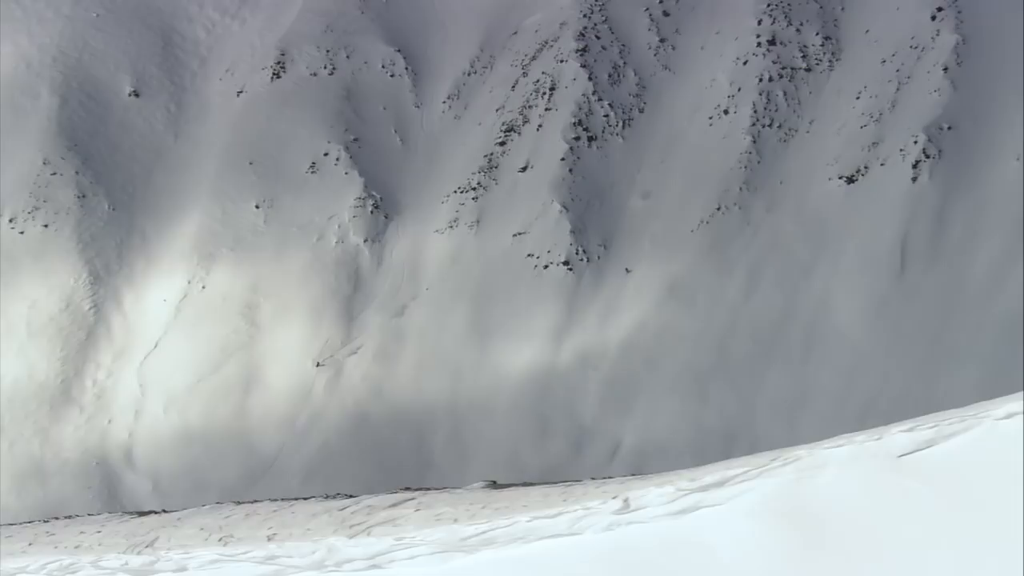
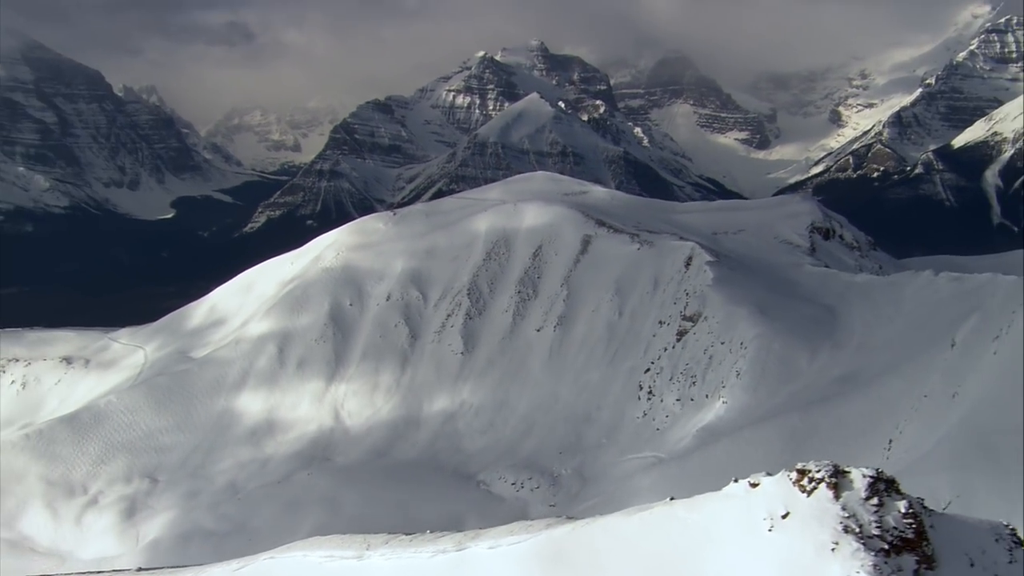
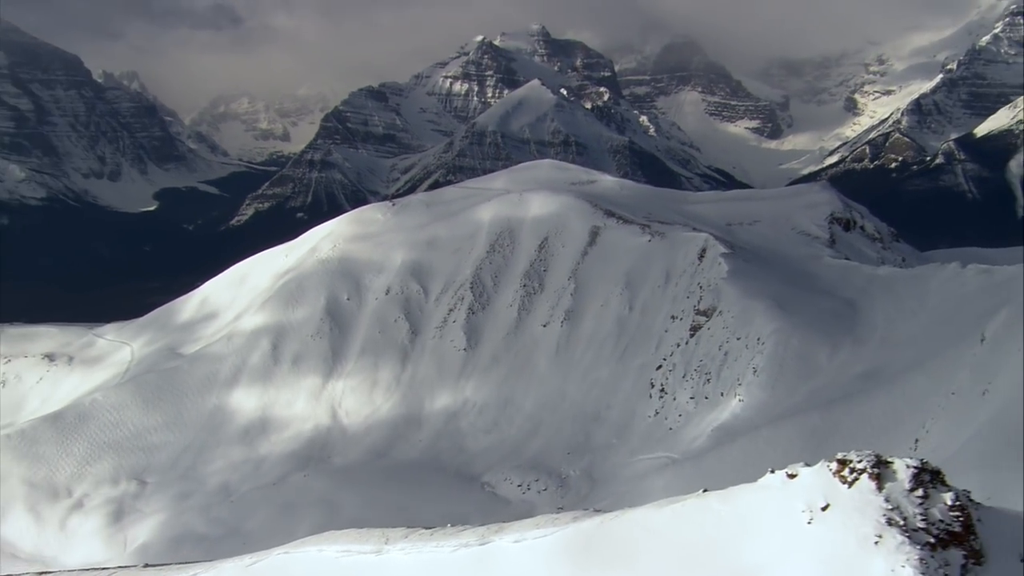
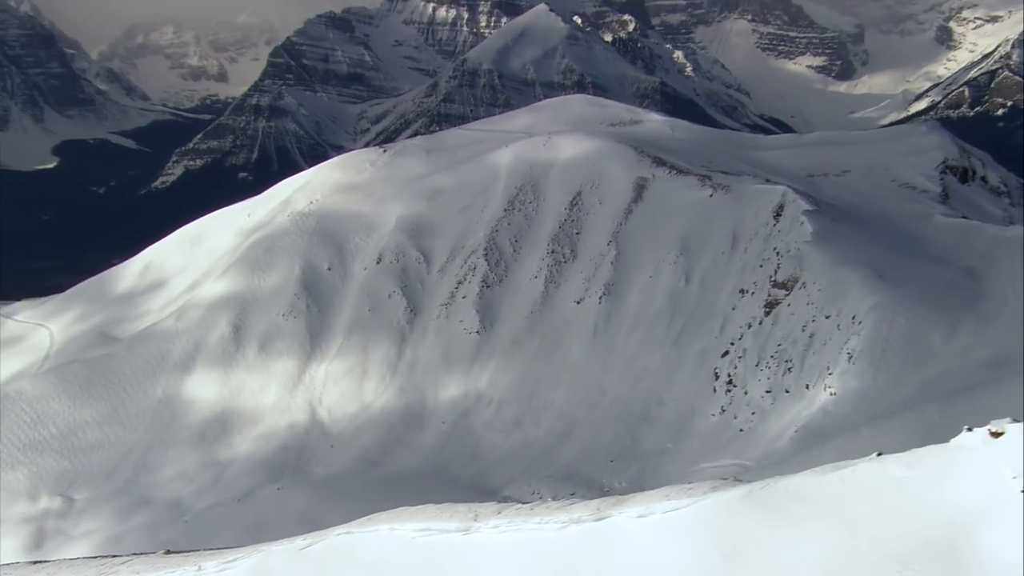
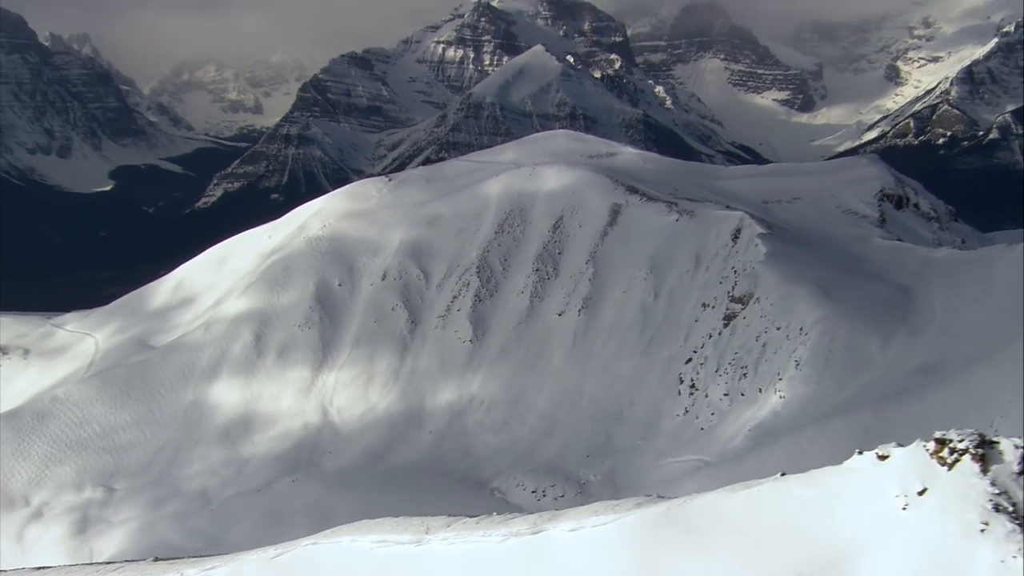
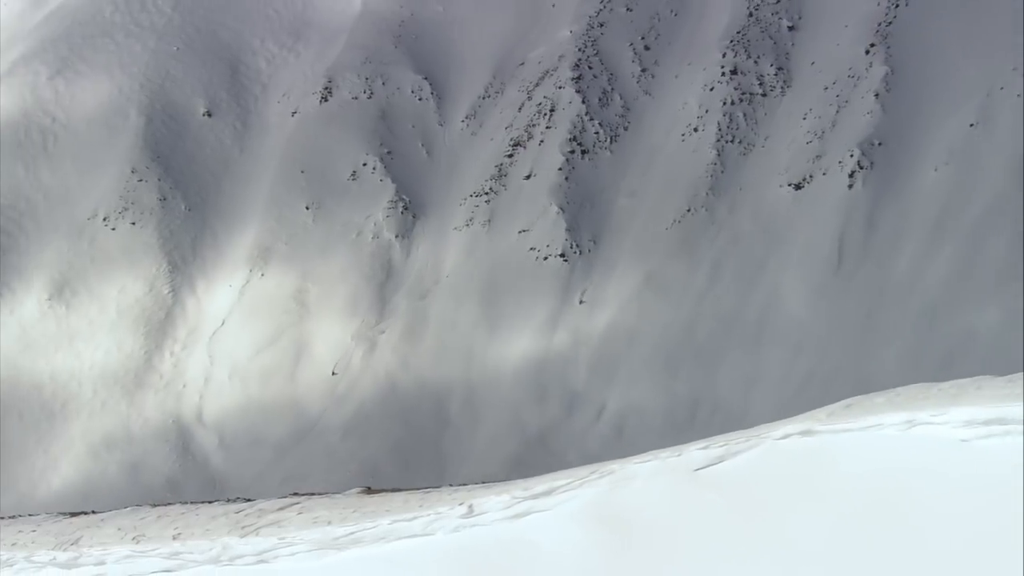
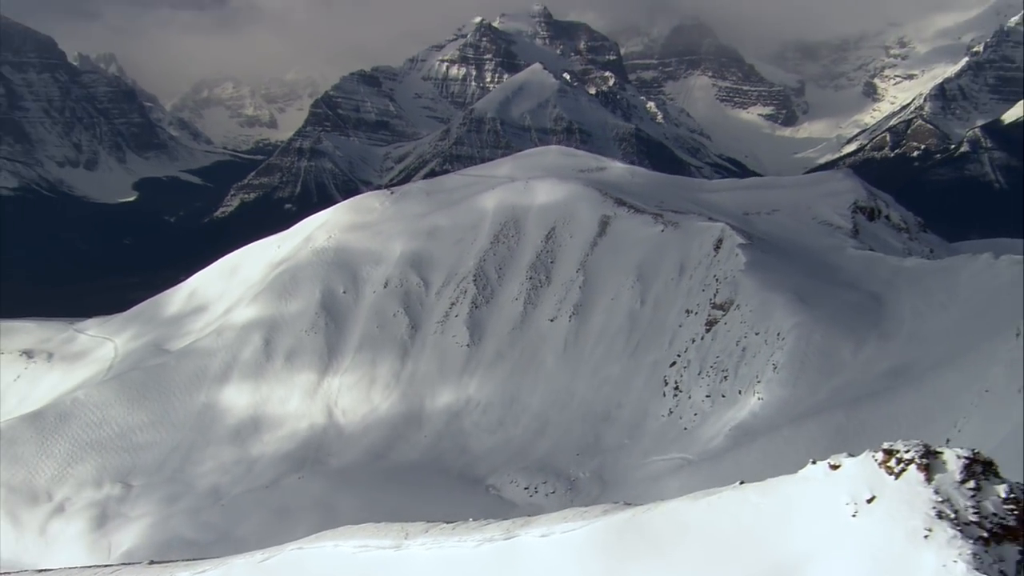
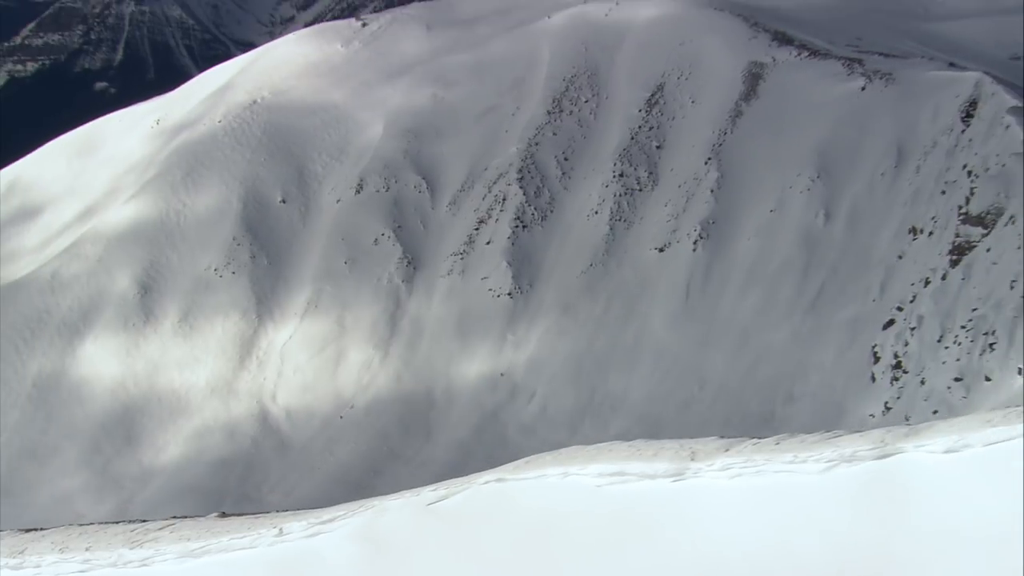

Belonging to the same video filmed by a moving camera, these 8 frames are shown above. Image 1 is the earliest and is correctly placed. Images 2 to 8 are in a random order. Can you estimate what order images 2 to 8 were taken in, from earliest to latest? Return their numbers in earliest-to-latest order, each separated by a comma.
6, 8, 4, 5, 7, 3, 2
